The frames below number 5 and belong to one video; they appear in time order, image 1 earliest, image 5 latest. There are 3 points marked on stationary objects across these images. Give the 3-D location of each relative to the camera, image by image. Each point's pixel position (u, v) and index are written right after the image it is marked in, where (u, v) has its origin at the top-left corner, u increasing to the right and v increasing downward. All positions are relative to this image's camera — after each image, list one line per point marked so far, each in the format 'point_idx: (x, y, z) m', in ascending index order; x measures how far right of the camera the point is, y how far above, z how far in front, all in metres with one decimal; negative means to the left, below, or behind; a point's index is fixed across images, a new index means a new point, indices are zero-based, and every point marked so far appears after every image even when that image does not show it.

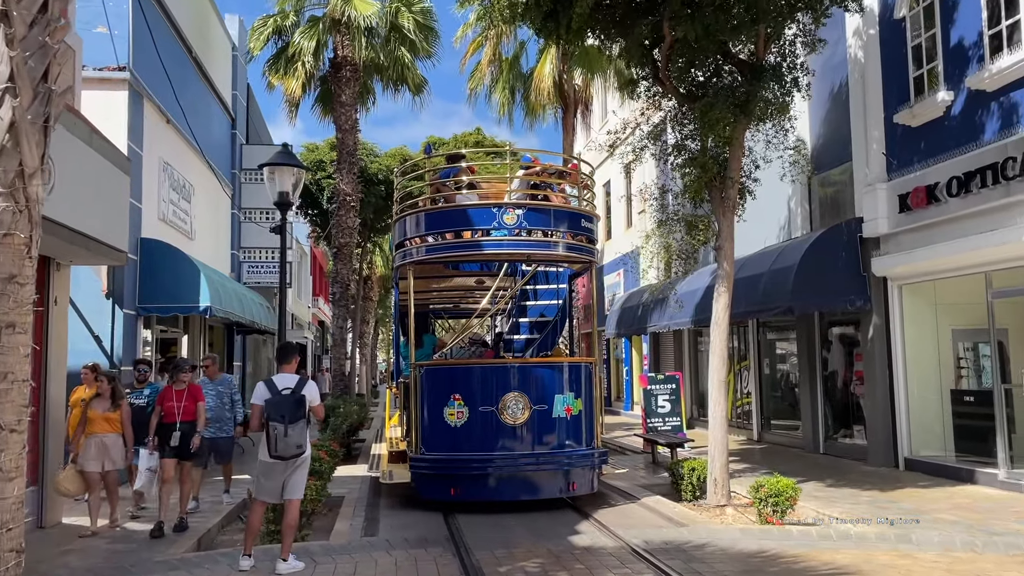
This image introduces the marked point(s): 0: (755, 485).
0: (+2.5, -2.0, +8.4) m
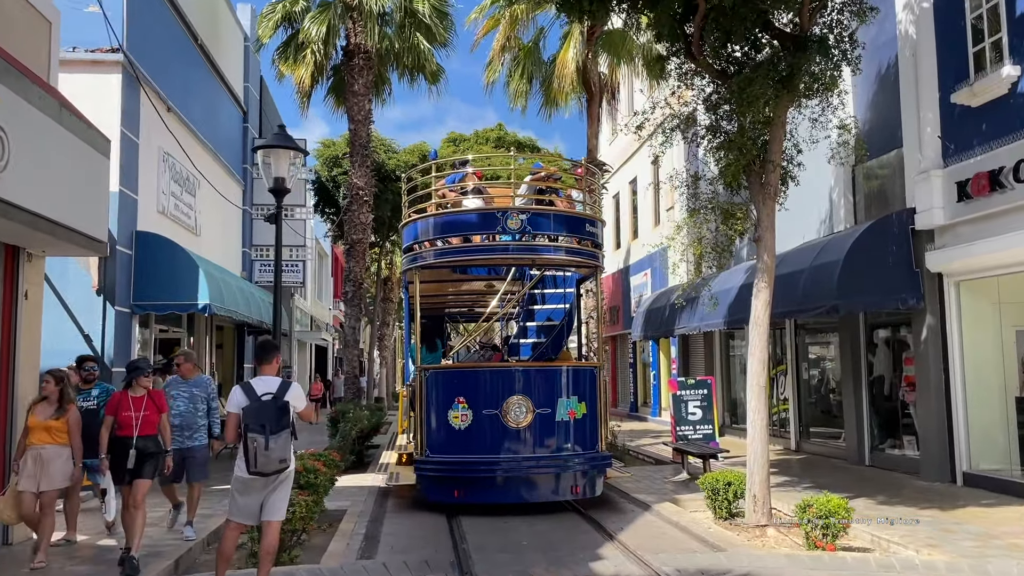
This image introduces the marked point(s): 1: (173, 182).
0: (+2.6, -1.9, +7.4) m
1: (-5.2, +1.6, +12.9) m
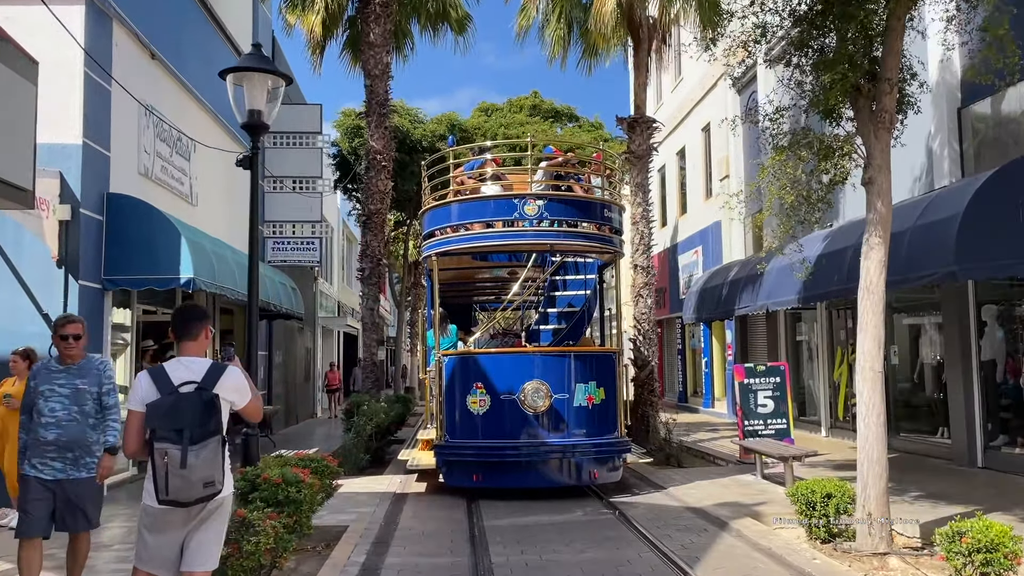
0: (+2.9, -1.6, +5.5) m
1: (-4.8, +2.0, +11.3) m
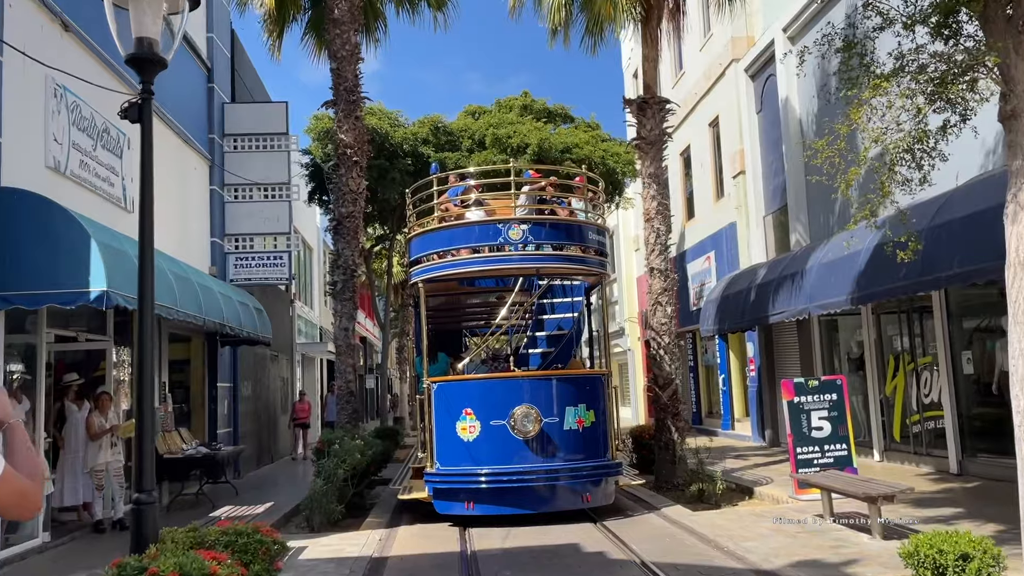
0: (+3.0, -1.4, +3.5) m
1: (-4.8, +1.7, +9.3) m
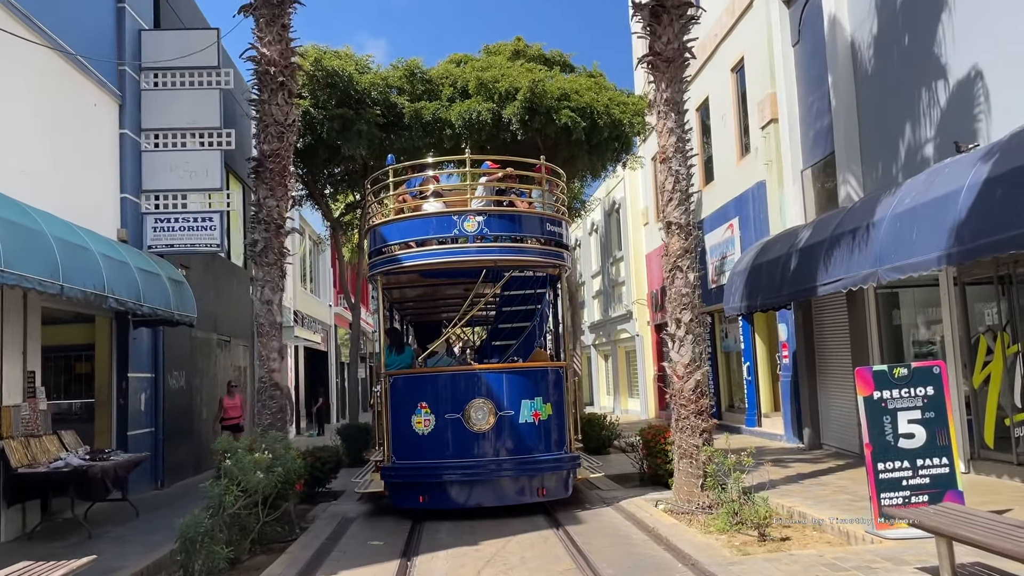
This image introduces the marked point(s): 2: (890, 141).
0: (+2.6, -1.1, +0.7) m
1: (-5.1, +2.1, +6.5) m
2: (+4.9, +1.9, +10.8) m
